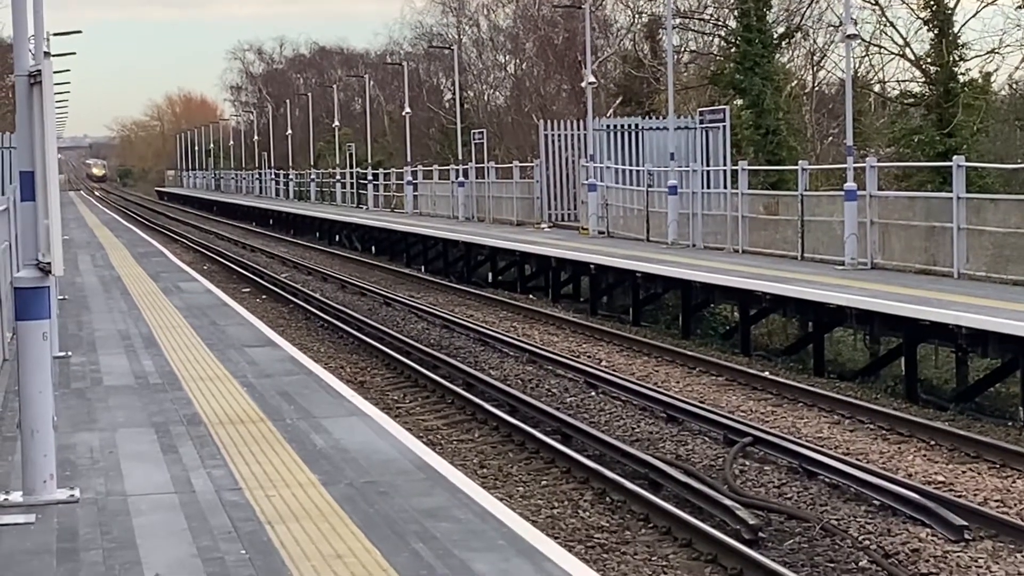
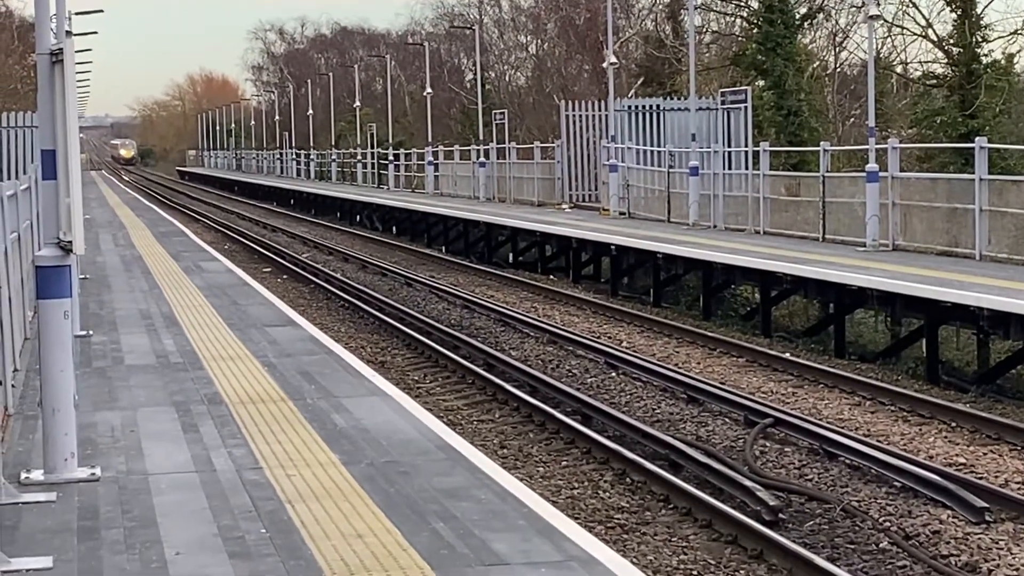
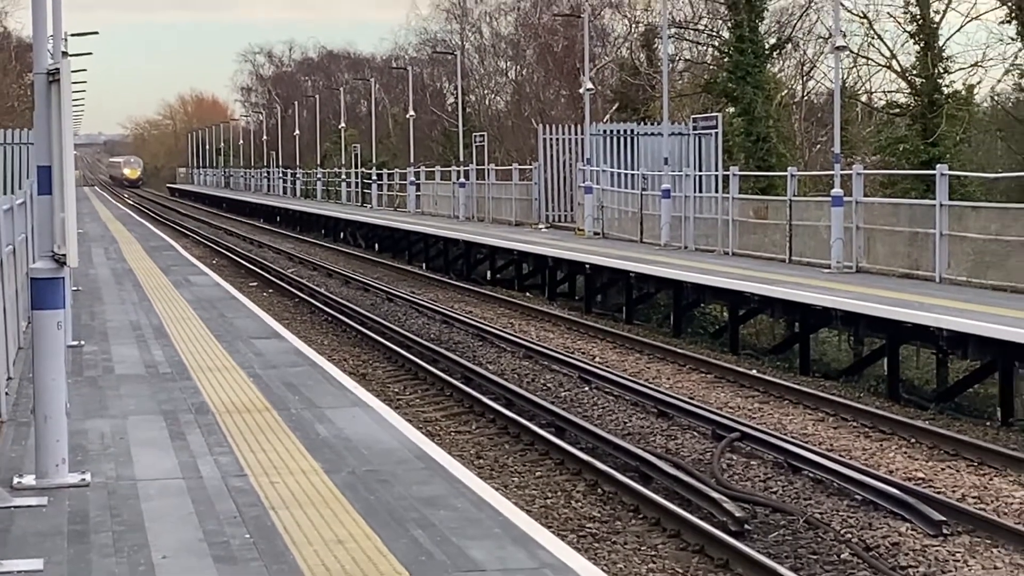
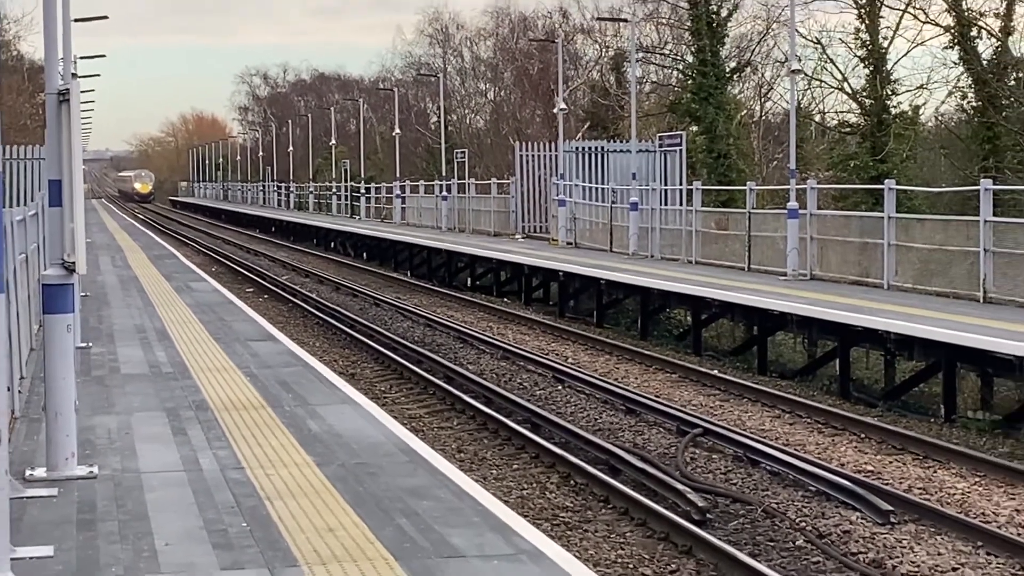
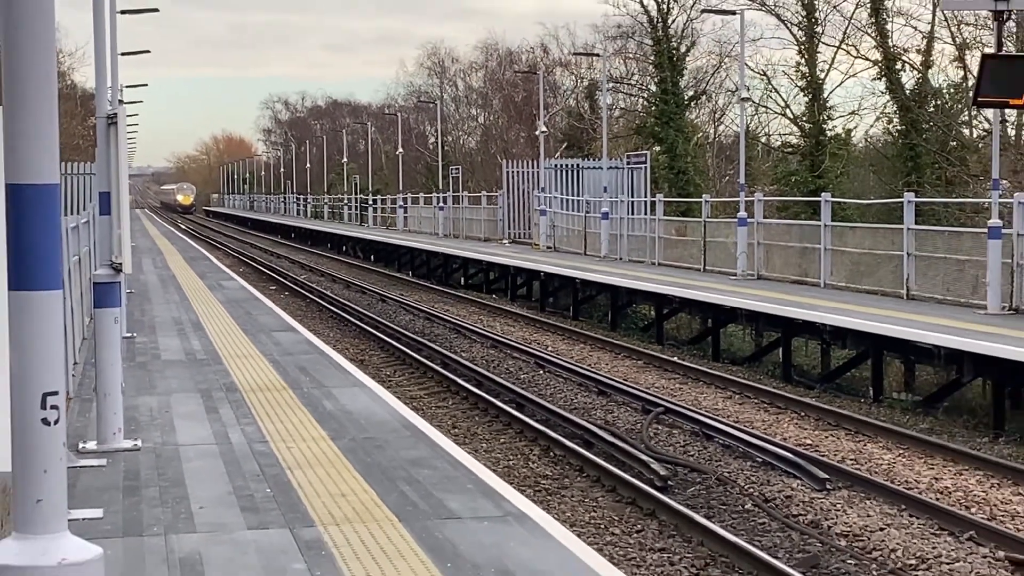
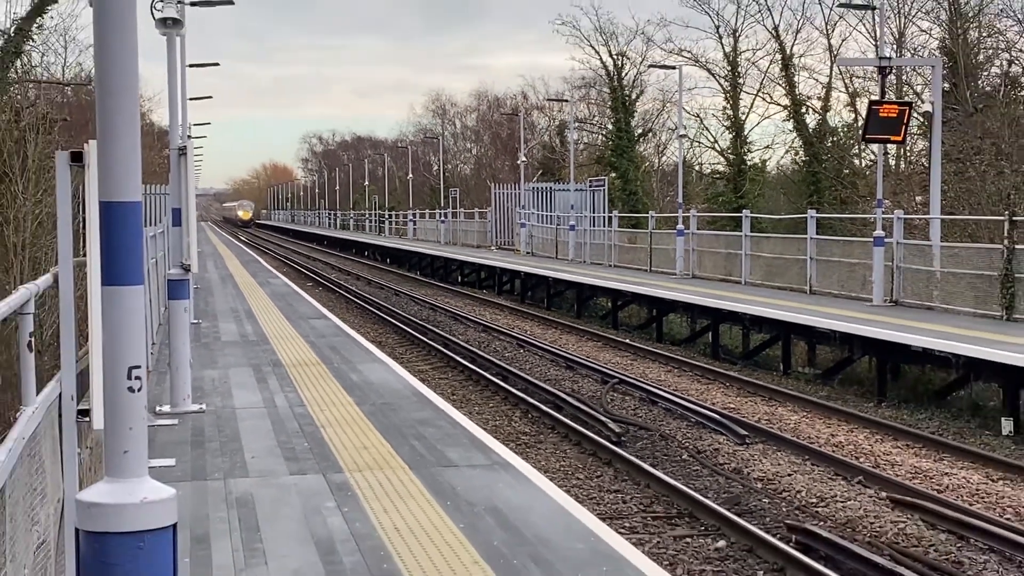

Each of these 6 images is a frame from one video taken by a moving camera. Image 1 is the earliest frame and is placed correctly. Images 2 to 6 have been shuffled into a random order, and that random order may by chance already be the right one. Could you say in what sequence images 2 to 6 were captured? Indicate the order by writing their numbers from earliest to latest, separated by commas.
2, 3, 4, 5, 6
